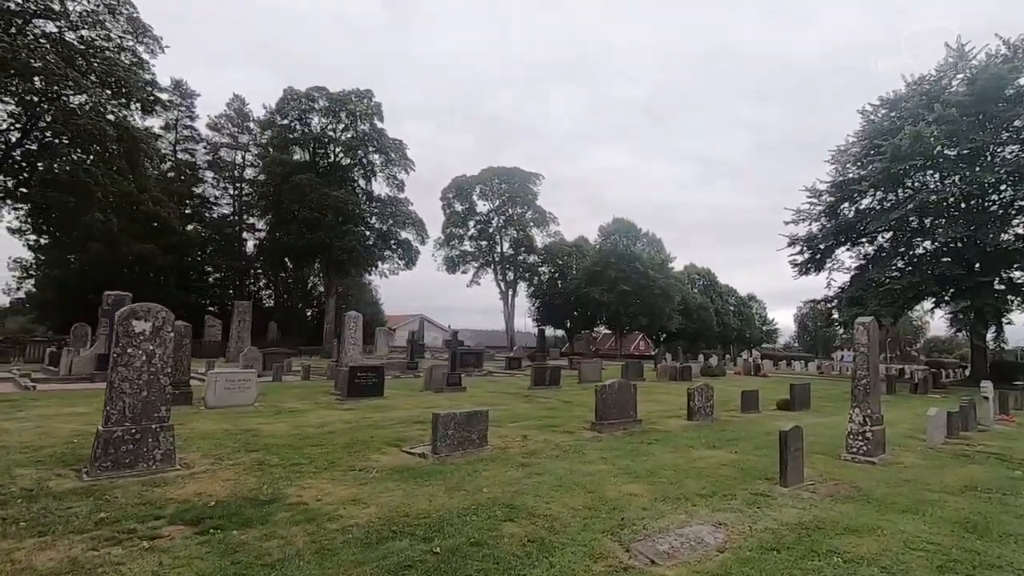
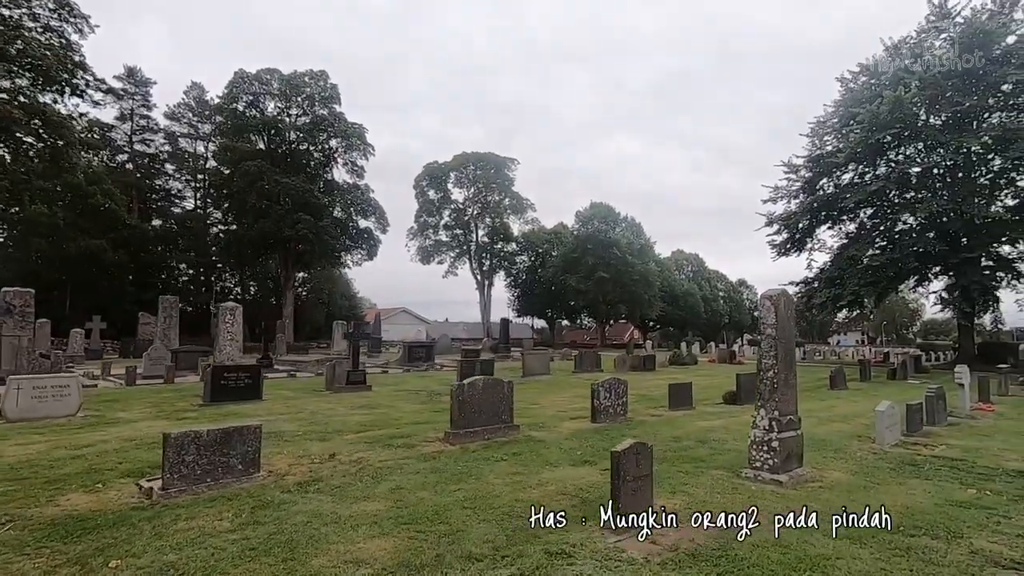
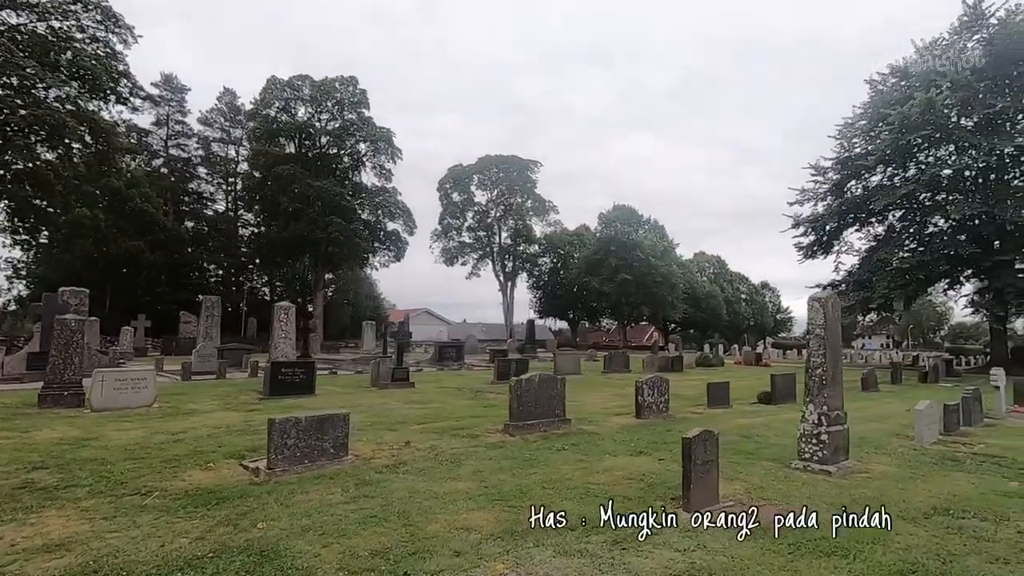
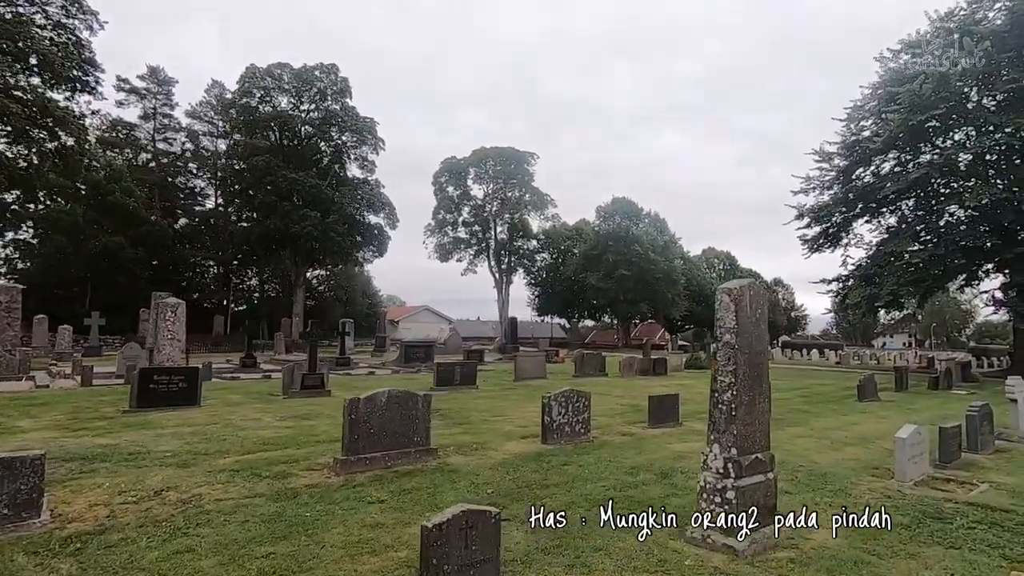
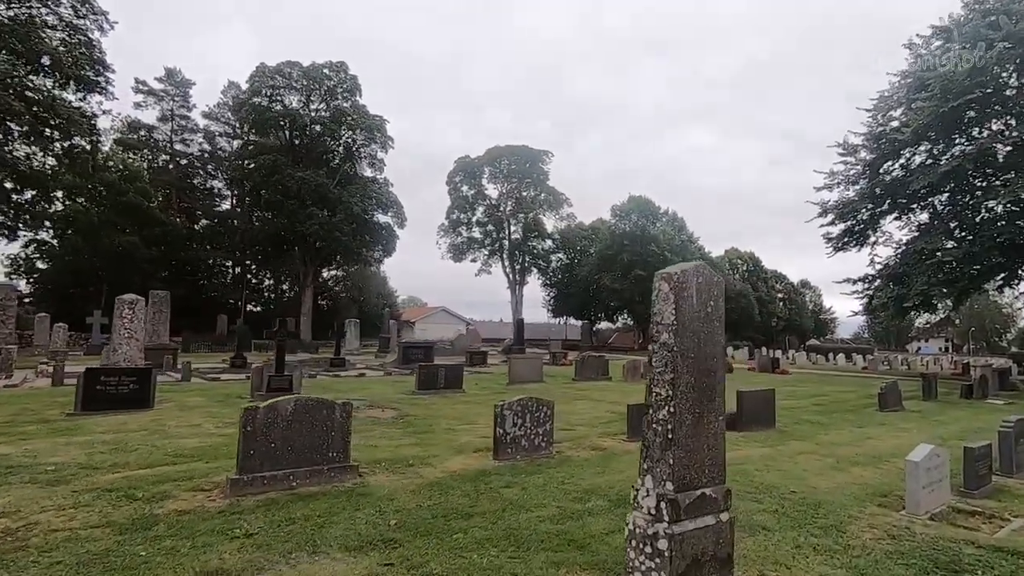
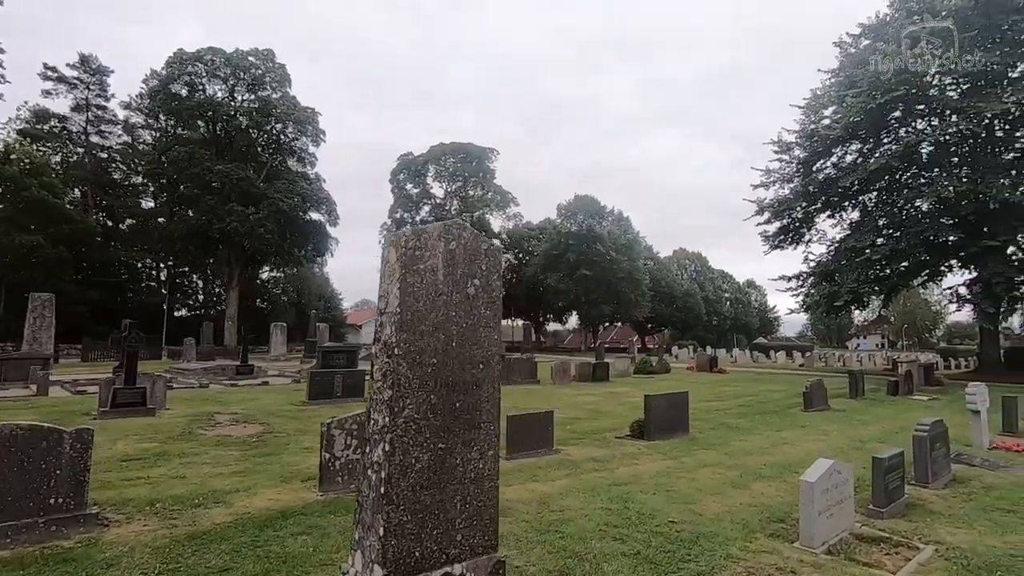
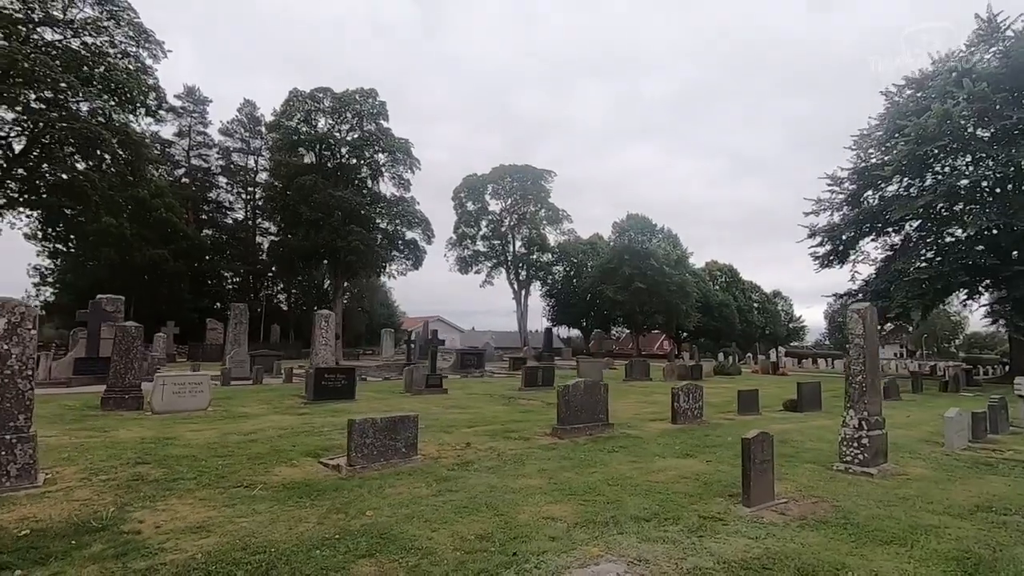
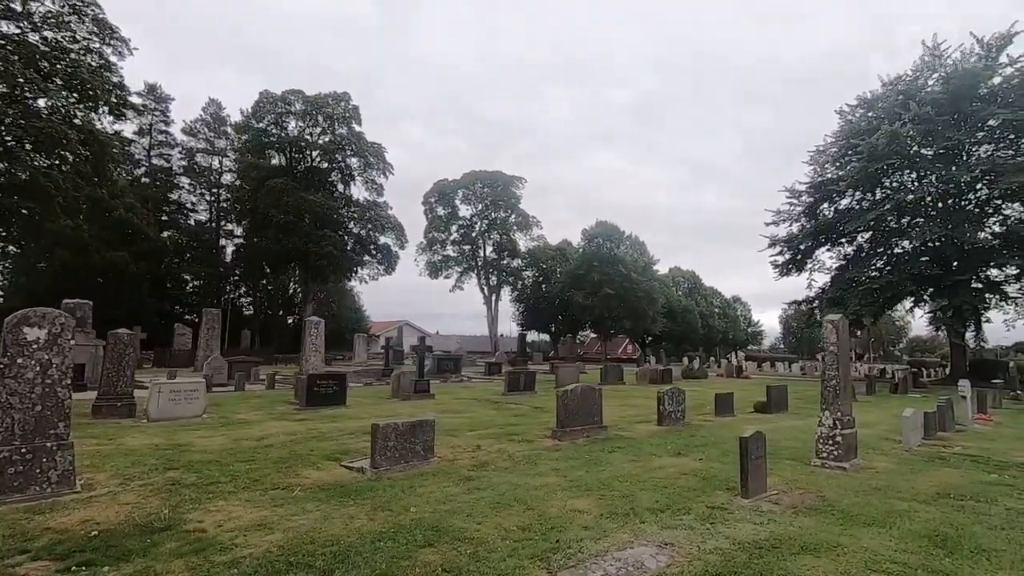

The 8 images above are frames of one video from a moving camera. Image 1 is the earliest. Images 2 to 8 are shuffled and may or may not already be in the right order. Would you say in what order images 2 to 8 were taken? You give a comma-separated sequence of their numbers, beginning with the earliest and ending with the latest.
8, 7, 3, 2, 4, 5, 6
